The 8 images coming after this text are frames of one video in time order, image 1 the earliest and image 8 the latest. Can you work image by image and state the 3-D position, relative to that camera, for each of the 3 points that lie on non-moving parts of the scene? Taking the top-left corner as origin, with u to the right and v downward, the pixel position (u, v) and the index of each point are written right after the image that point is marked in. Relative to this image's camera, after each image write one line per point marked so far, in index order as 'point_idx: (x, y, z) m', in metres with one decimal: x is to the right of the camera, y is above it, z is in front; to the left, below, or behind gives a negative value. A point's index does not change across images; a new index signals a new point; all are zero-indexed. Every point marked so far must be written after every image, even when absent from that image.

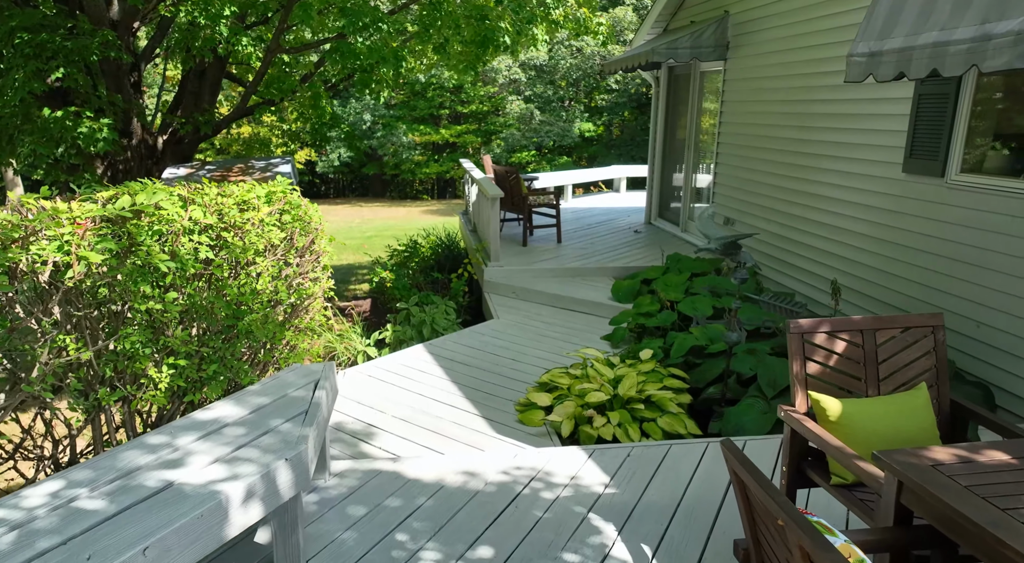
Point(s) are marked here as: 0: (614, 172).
0: (+1.7, +1.9, +10.7) m
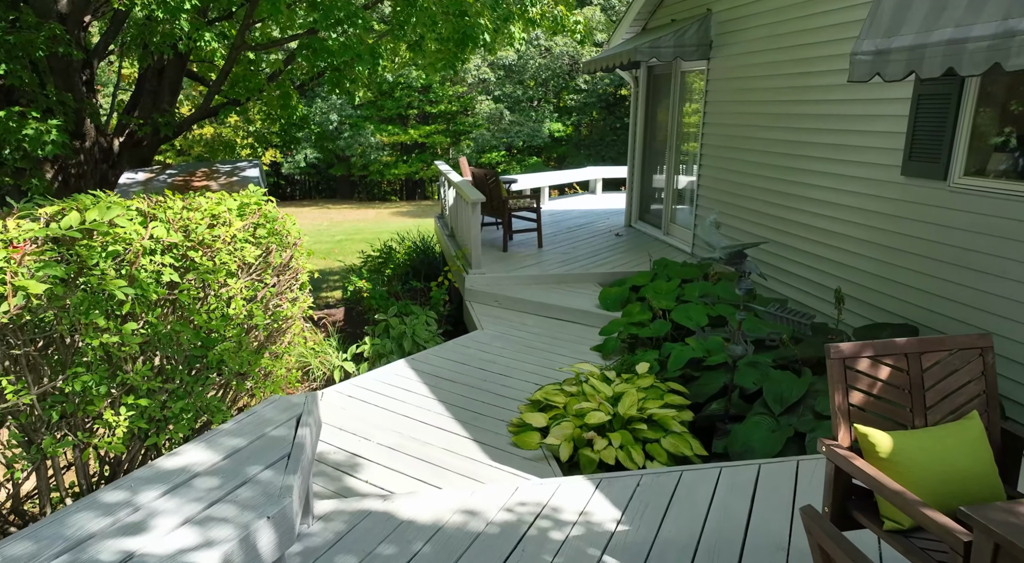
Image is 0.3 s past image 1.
0: (+1.3, +1.8, +10.6) m
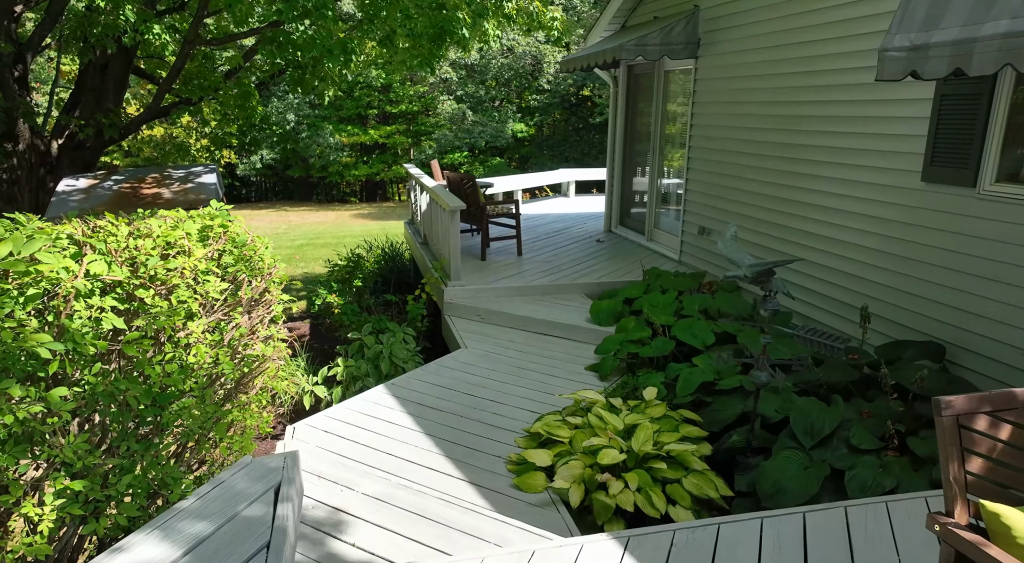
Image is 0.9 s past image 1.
0: (+0.8, +1.7, +10.3) m
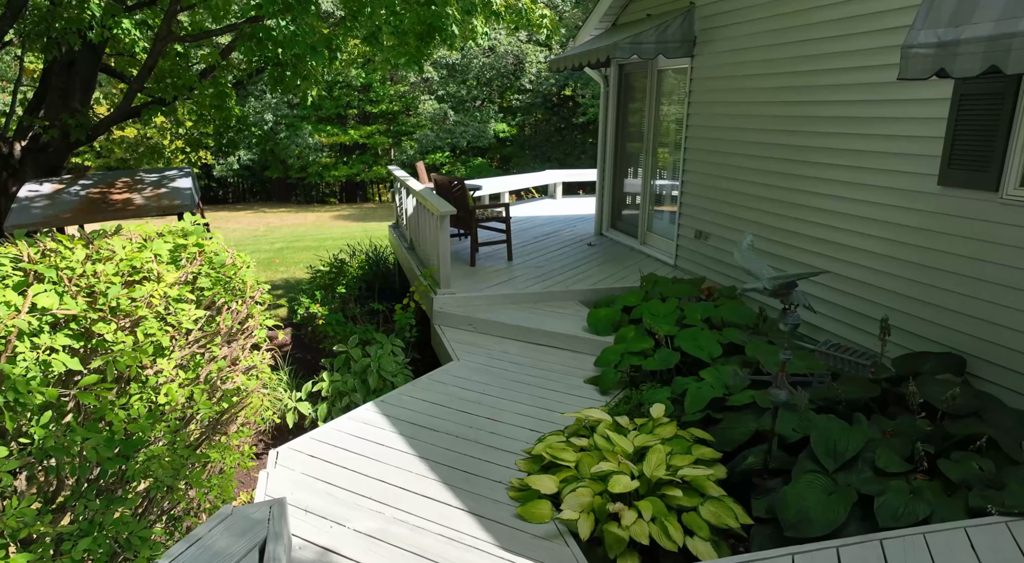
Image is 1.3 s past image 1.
0: (+0.6, +1.7, +10.1) m
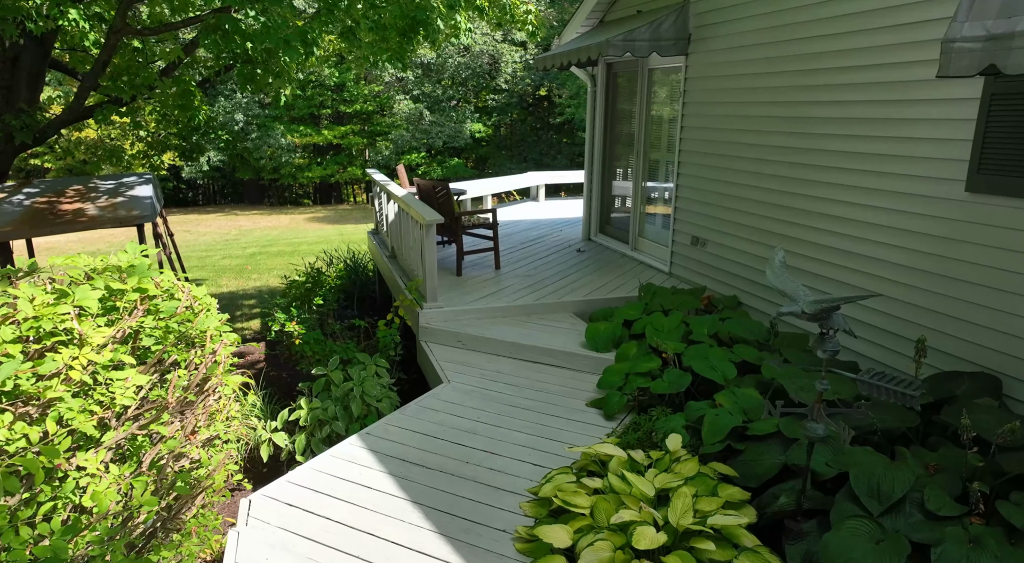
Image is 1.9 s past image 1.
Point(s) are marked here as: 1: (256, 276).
0: (+0.3, +1.6, +9.8) m
1: (-4.4, +0.1, +10.9) m
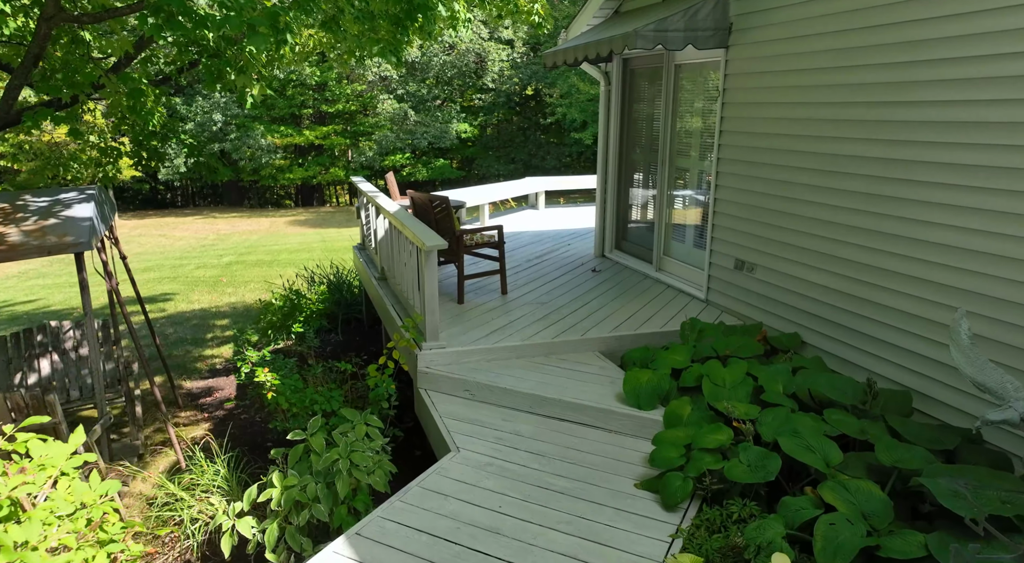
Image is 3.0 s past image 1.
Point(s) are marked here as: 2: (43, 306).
0: (+0.3, +1.4, +9.1) m
1: (-4.5, -0.1, +10.0) m
2: (-7.3, -0.4, +9.6) m
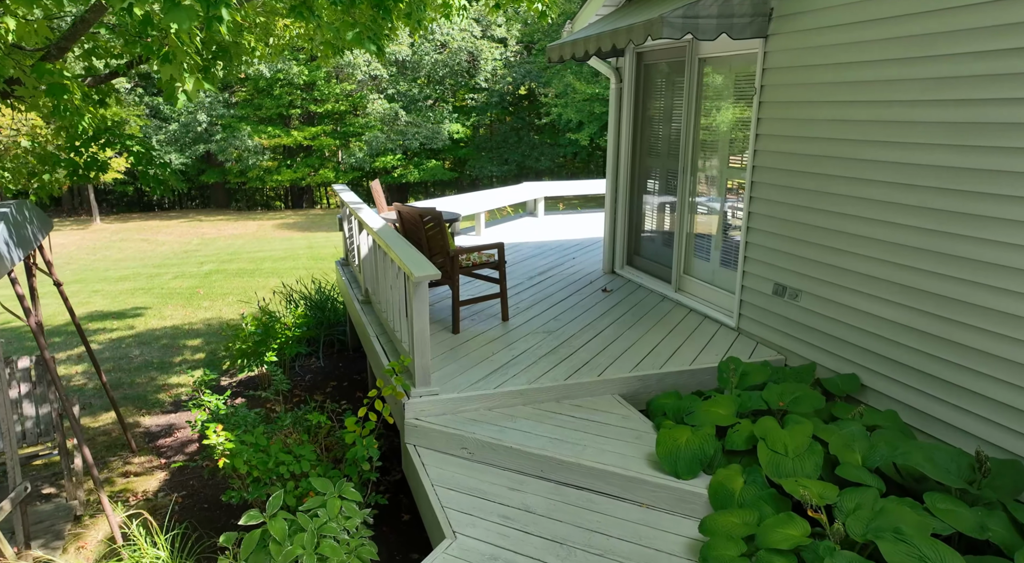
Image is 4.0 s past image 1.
0: (+0.2, +1.2, +8.5) m
1: (-4.6, -0.3, +9.3) m
2: (-7.3, -0.6, +8.9) m
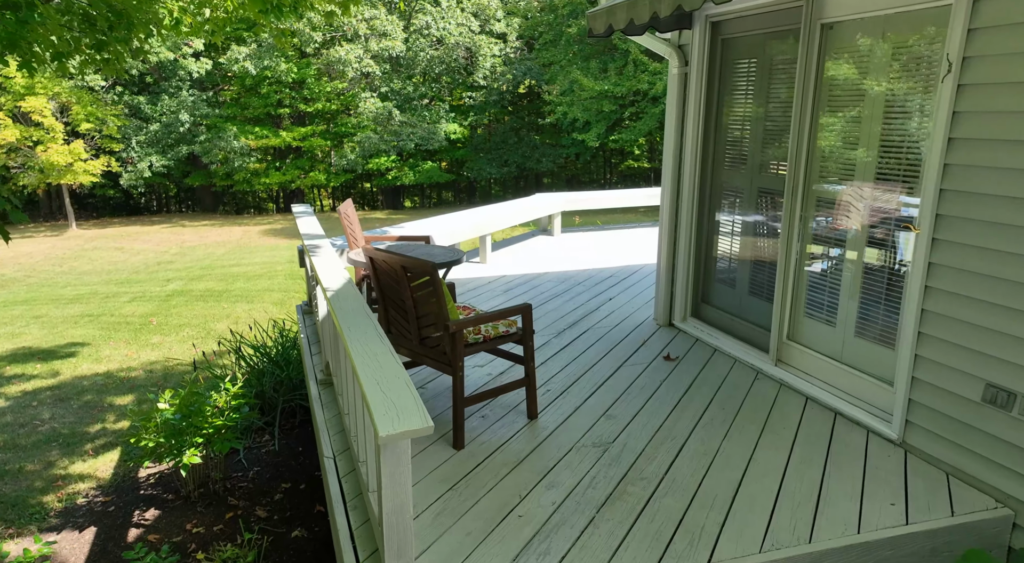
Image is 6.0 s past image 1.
0: (+0.4, +0.9, +7.0) m
1: (-4.4, -0.7, +7.8) m
2: (-7.2, -1.0, +7.3) m
